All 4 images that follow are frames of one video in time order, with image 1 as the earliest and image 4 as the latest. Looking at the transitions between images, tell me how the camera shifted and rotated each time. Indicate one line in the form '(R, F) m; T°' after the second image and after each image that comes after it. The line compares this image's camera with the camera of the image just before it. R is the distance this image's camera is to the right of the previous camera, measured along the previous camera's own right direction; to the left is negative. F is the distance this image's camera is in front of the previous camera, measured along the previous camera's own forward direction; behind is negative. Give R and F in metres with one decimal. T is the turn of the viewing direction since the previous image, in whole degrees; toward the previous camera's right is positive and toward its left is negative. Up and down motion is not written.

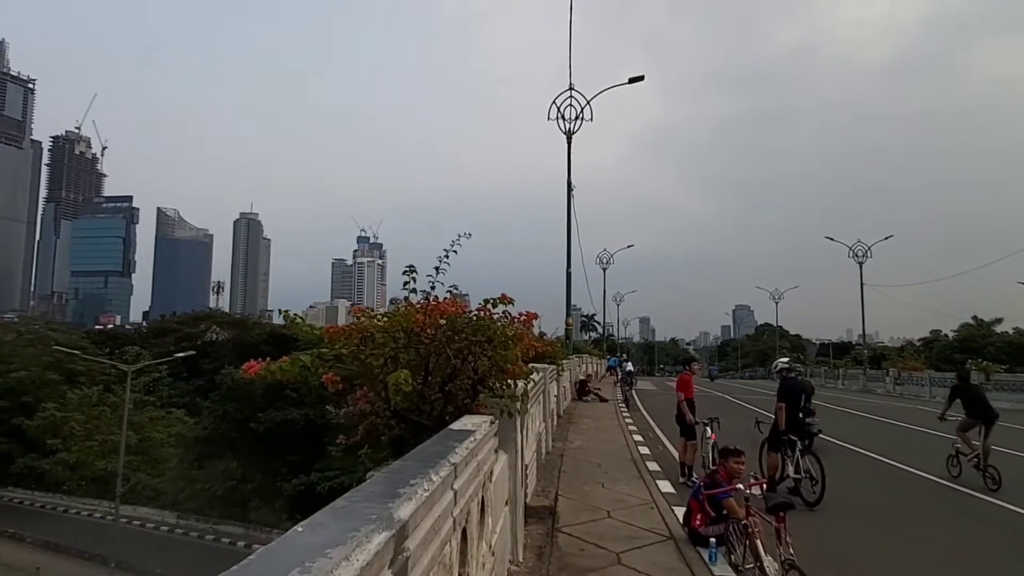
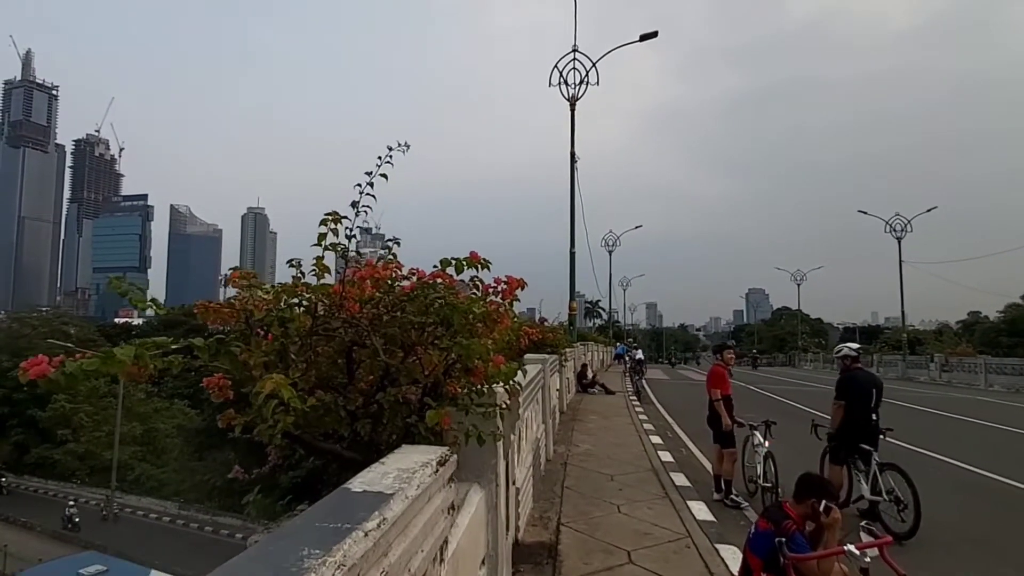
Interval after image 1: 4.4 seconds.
(+0.1, +1.7) m; 0°
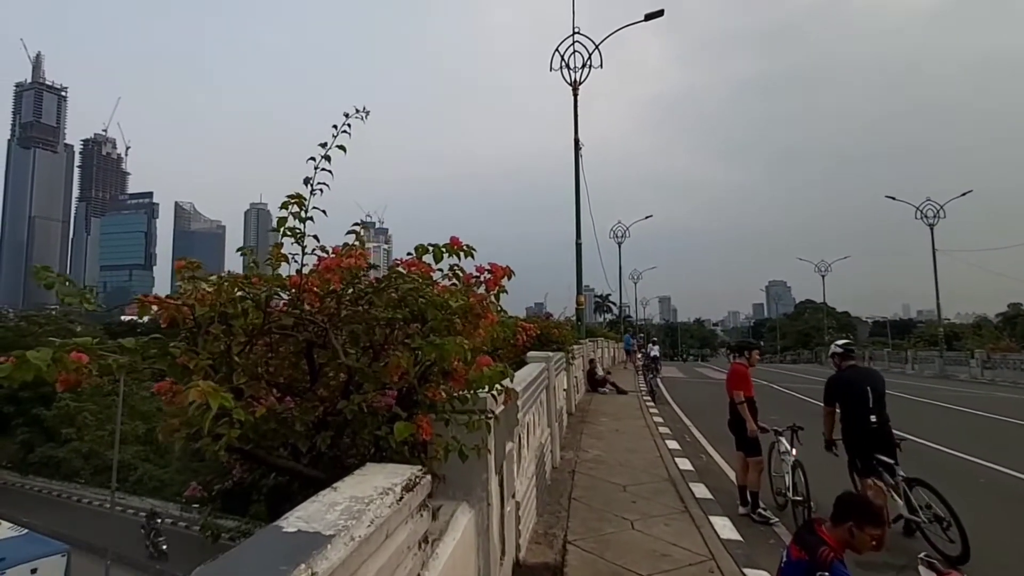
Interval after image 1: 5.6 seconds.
(+0.1, +0.6) m; -1°
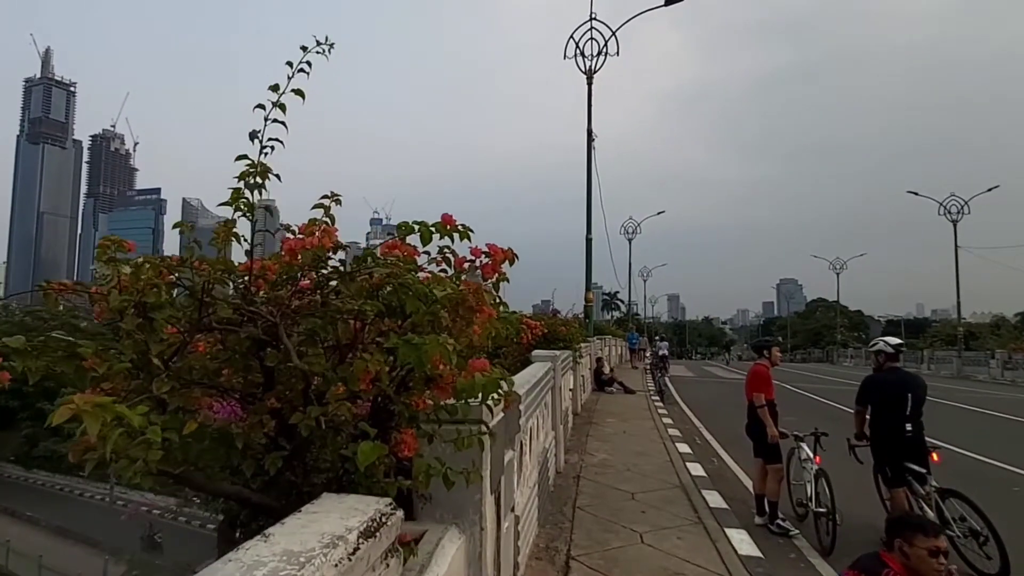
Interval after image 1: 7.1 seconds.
(0.0, +0.3) m; -1°
